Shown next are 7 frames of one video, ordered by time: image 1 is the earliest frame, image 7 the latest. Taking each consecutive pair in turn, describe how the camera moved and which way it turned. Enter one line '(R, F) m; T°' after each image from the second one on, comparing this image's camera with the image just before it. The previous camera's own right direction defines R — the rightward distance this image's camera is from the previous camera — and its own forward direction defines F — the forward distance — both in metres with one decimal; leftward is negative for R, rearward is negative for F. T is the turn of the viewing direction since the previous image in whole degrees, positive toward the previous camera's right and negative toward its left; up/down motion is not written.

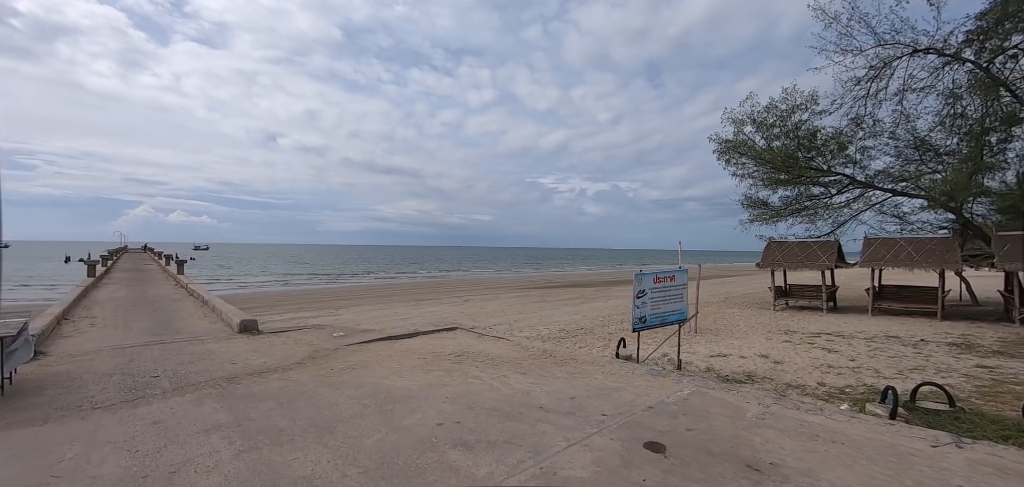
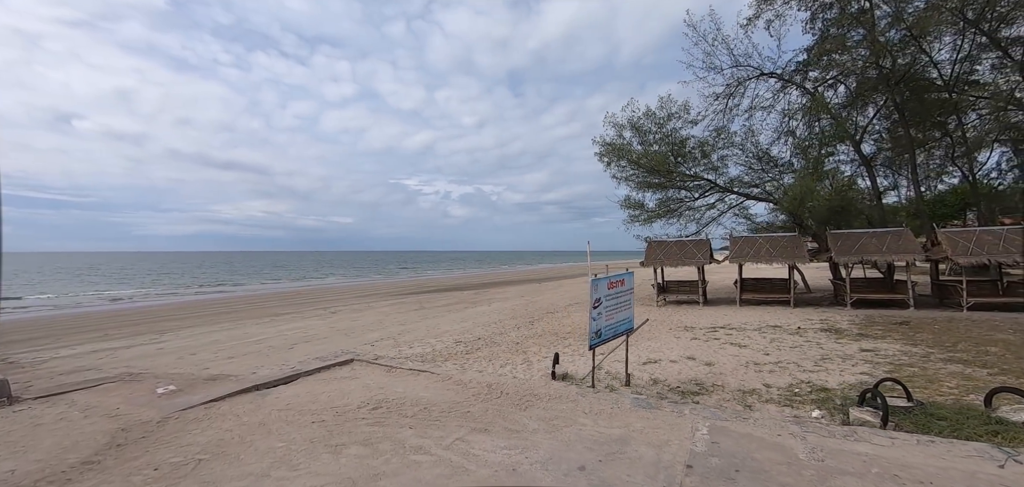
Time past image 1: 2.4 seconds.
(-0.6, +1.4) m; +17°
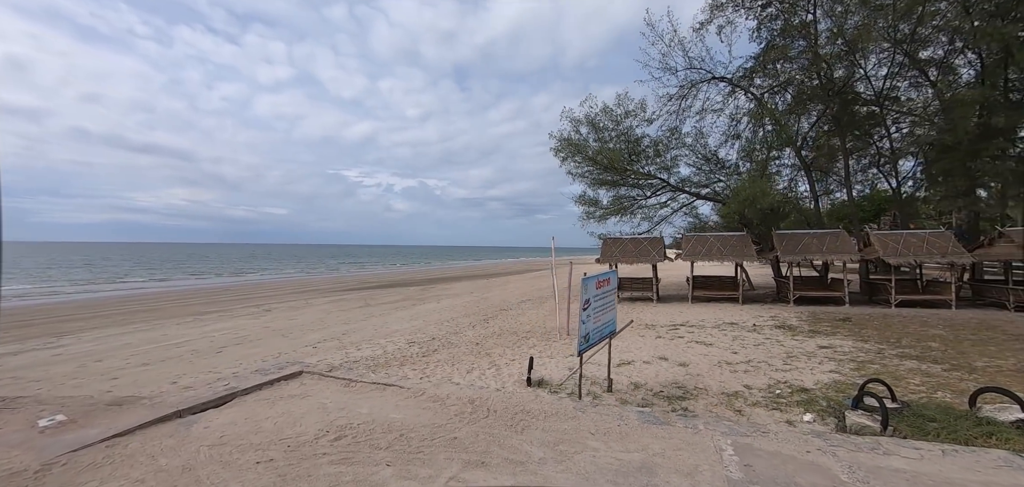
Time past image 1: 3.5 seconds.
(-0.4, +0.6) m; +7°
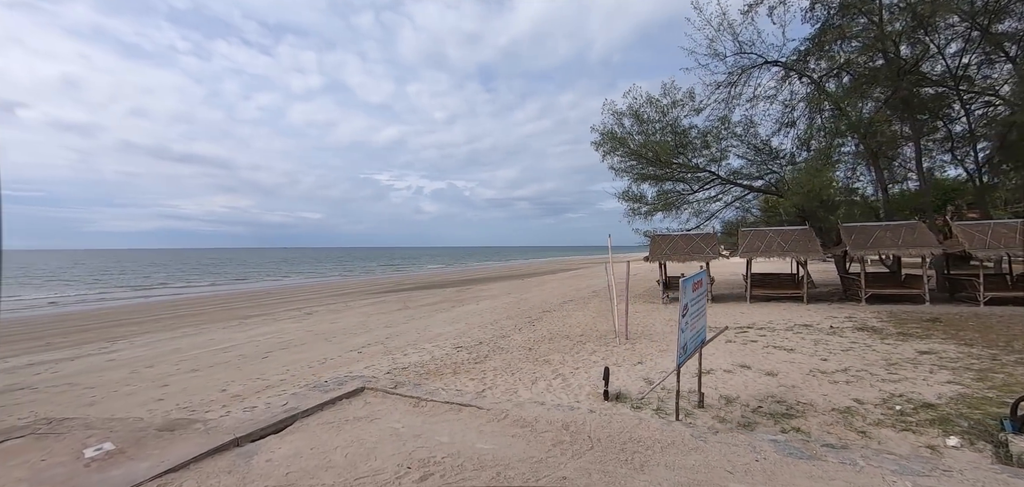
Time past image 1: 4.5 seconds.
(-0.5, +0.5) m; -4°
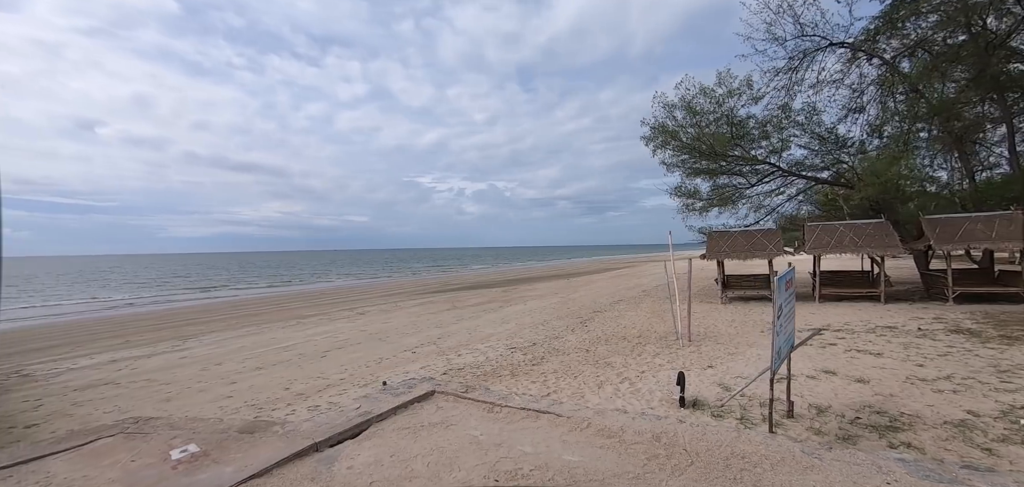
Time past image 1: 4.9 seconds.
(-0.3, +0.1) m; -5°
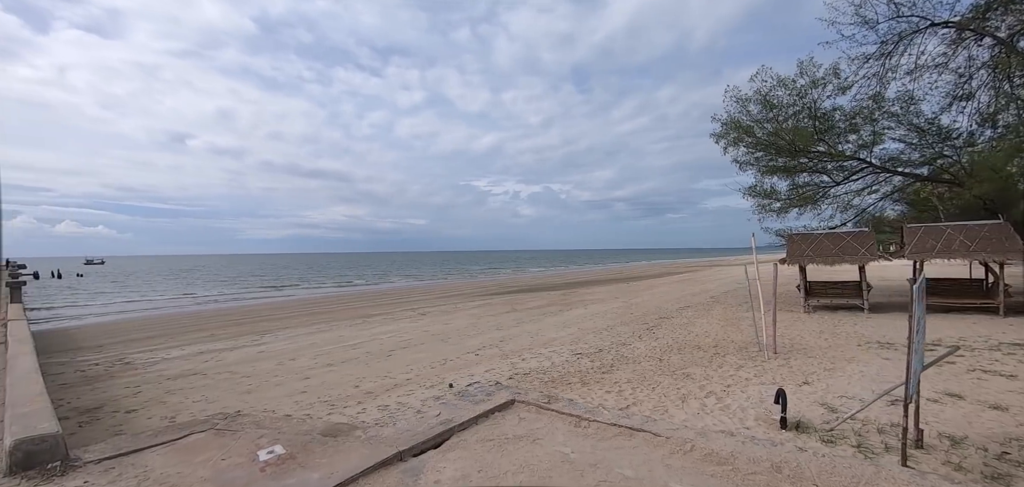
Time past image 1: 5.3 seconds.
(-0.3, +0.2) m; -7°
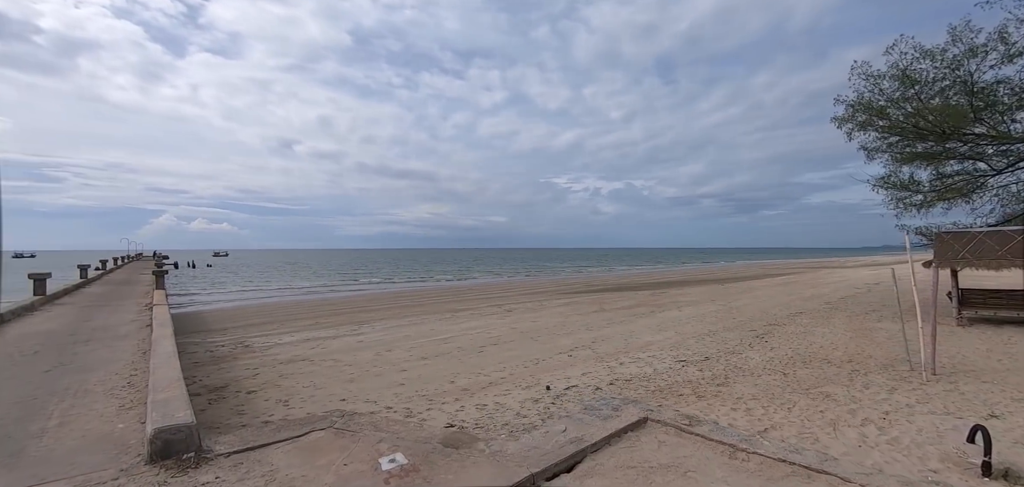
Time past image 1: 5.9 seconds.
(-0.4, +0.4) m; -10°
